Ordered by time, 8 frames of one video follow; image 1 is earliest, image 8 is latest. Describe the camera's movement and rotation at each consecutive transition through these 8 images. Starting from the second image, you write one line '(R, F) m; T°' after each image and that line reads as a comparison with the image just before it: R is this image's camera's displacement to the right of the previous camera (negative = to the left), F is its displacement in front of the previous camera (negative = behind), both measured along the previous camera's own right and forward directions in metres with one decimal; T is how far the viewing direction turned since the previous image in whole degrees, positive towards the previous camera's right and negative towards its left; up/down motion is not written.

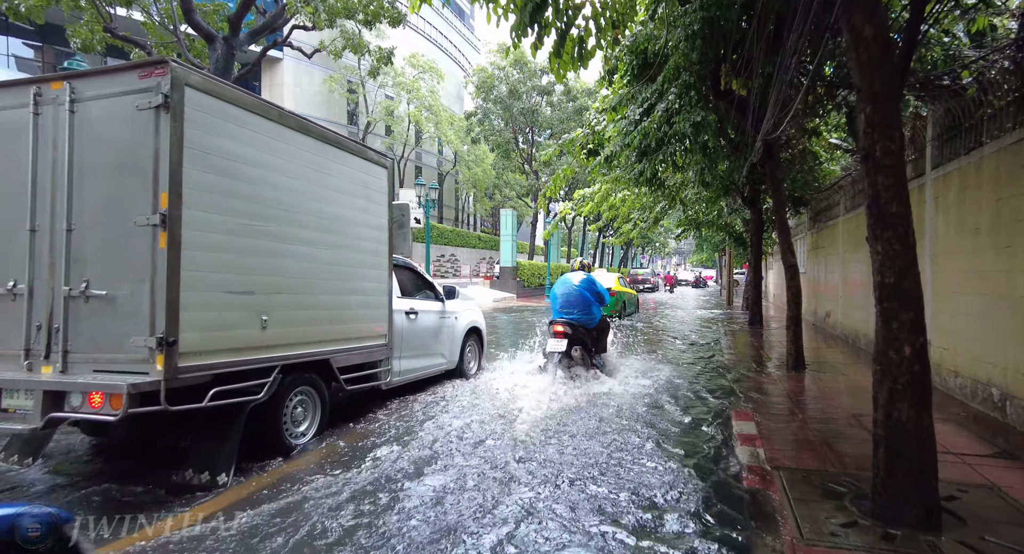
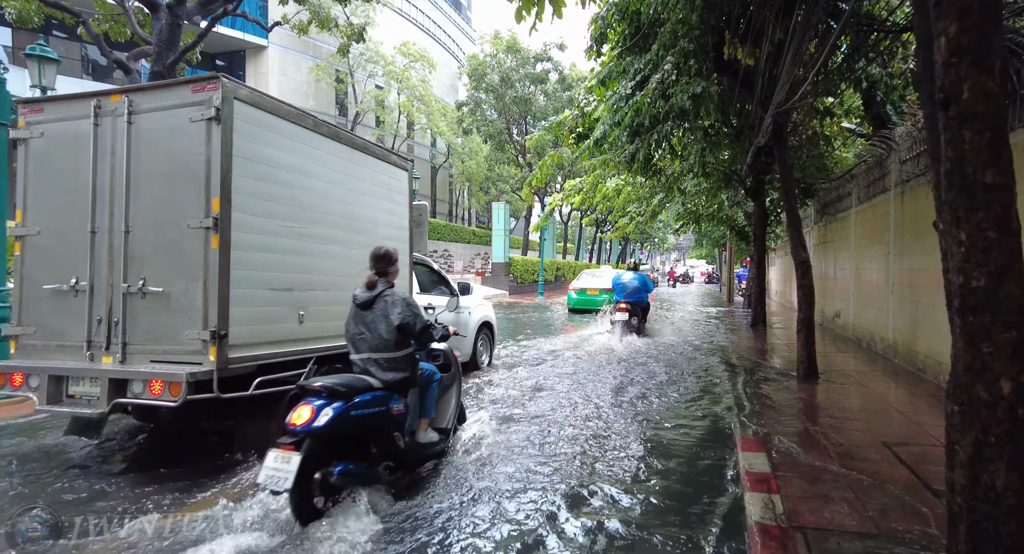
(+0.2, +0.5) m; 0°
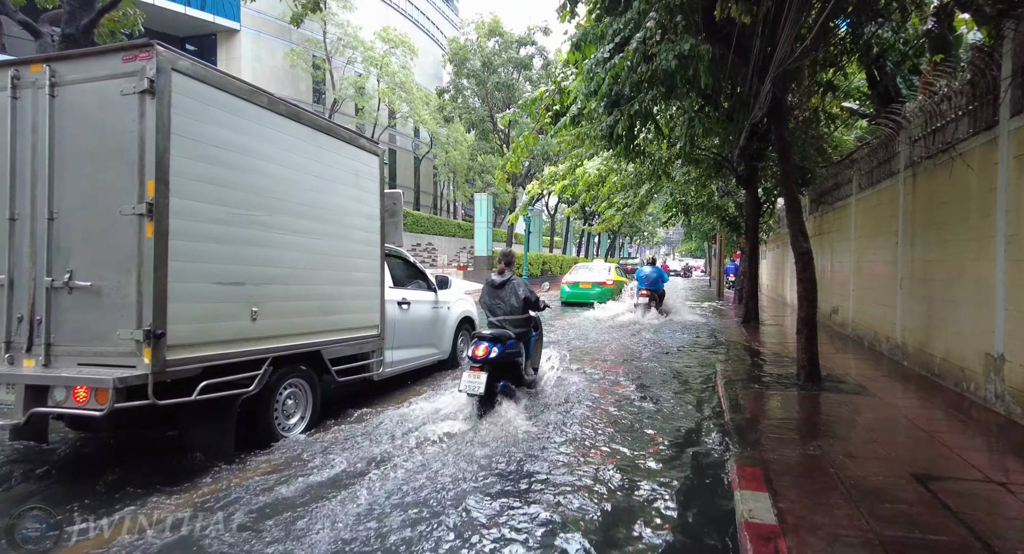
(+0.2, +0.5) m; +1°
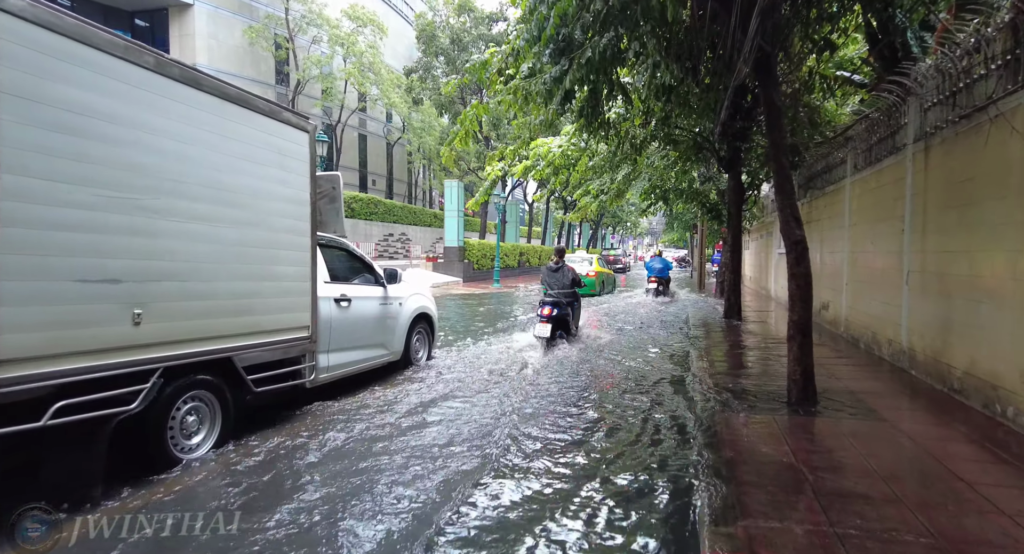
(+0.3, +0.7) m; +2°
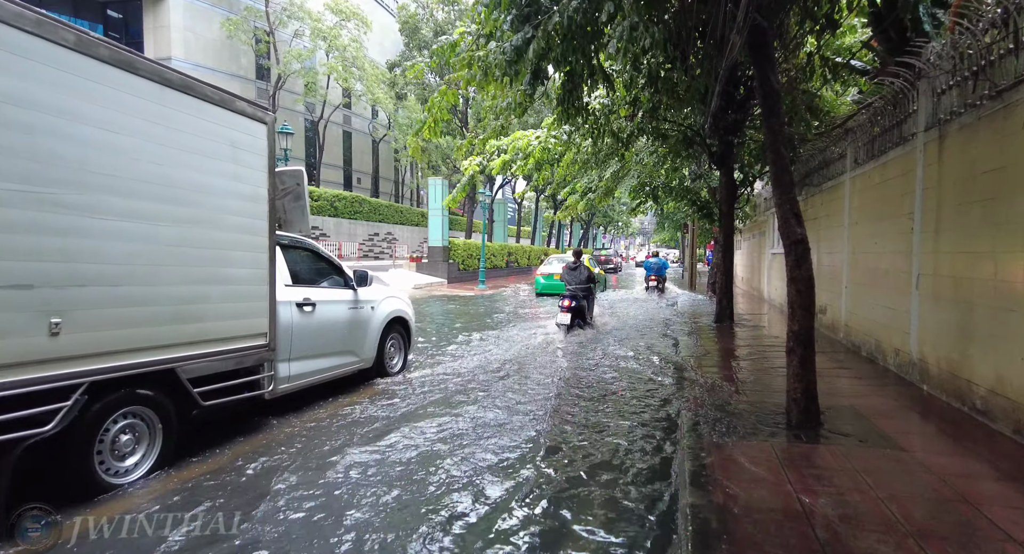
(+0.2, +0.4) m; +1°
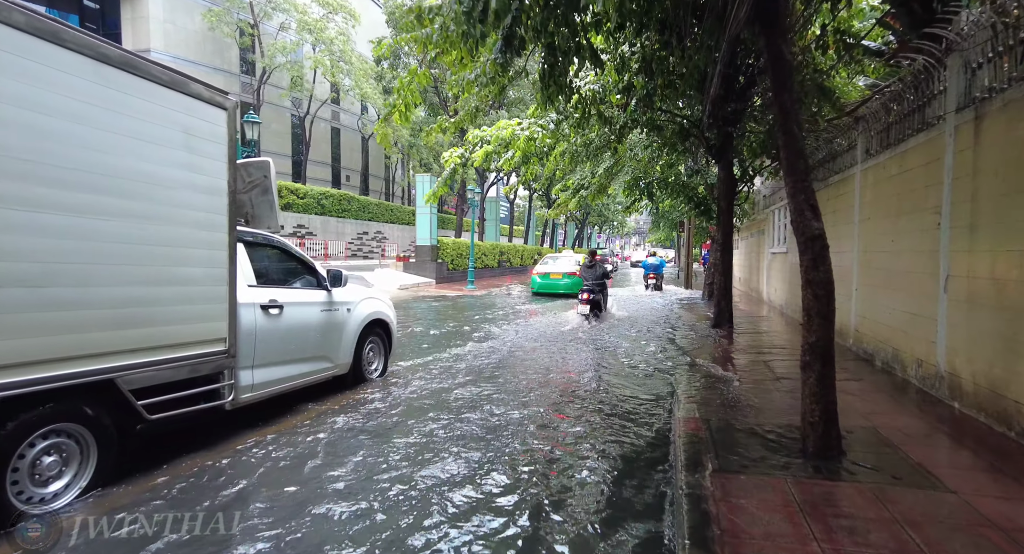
(+0.1, +0.4) m; 0°
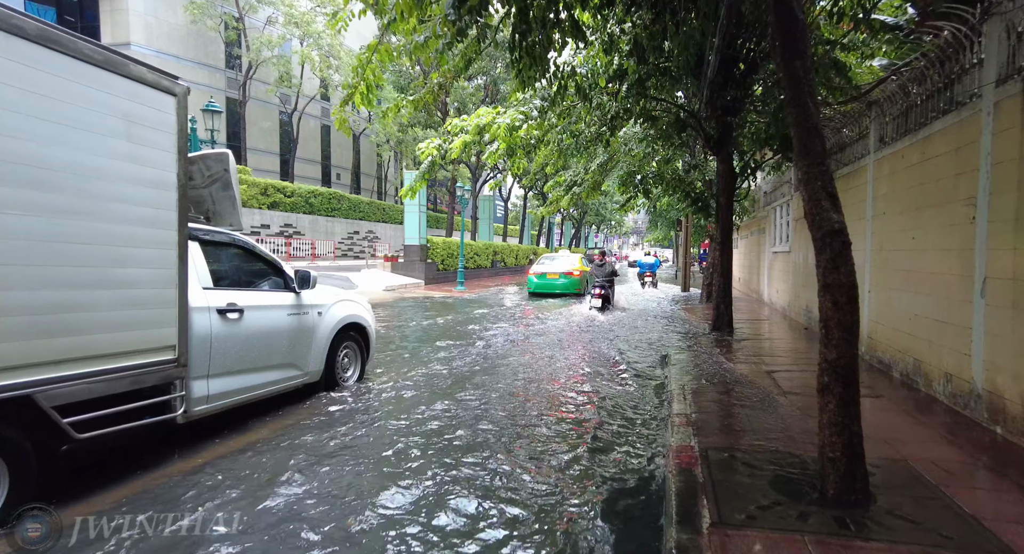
(+0.2, +0.4) m; 0°
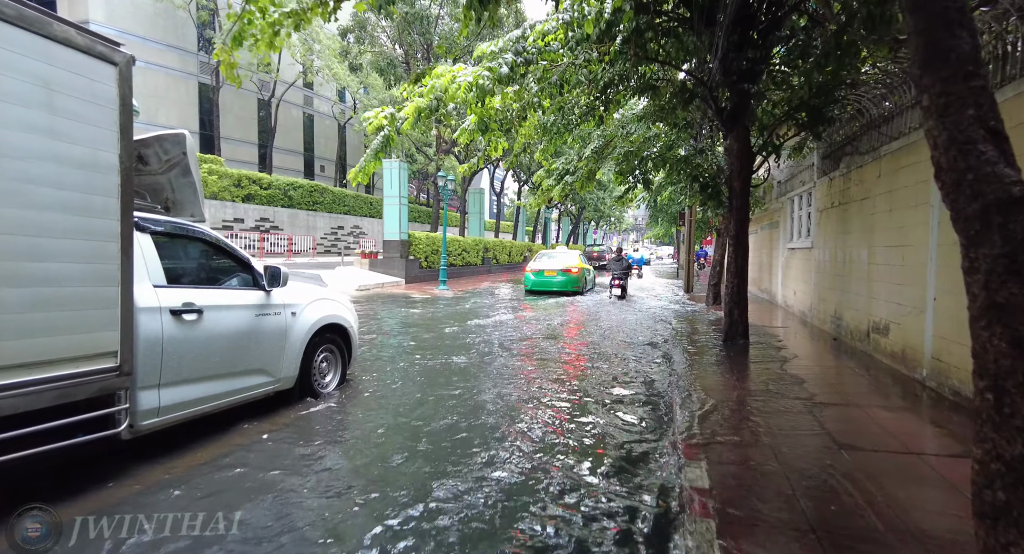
(+0.2, +0.9) m; 0°
